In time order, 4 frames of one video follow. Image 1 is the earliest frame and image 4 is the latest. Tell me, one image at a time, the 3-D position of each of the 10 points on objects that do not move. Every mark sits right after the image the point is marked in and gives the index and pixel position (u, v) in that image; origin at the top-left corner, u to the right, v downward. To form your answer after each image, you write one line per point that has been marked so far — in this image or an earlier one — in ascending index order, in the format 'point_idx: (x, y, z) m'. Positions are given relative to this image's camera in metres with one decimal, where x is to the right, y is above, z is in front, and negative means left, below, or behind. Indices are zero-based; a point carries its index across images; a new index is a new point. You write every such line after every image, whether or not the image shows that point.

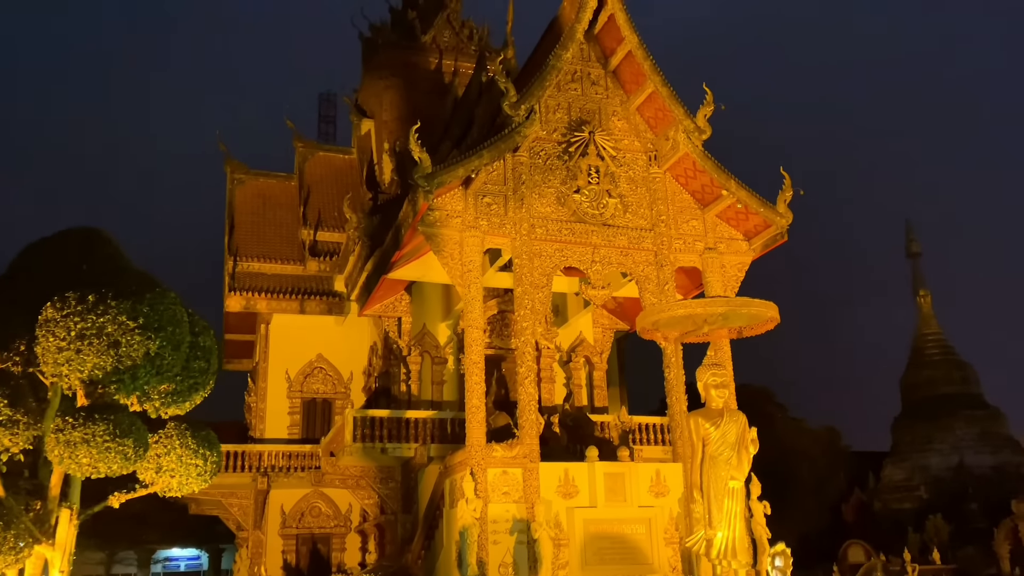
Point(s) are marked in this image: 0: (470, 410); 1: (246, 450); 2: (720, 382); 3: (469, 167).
0: (-0.4, -1.2, +8.2) m
1: (-3.7, -2.3, +12.2) m
2: (+1.6, -0.7, +6.6) m
3: (-0.4, +1.2, +8.4) m
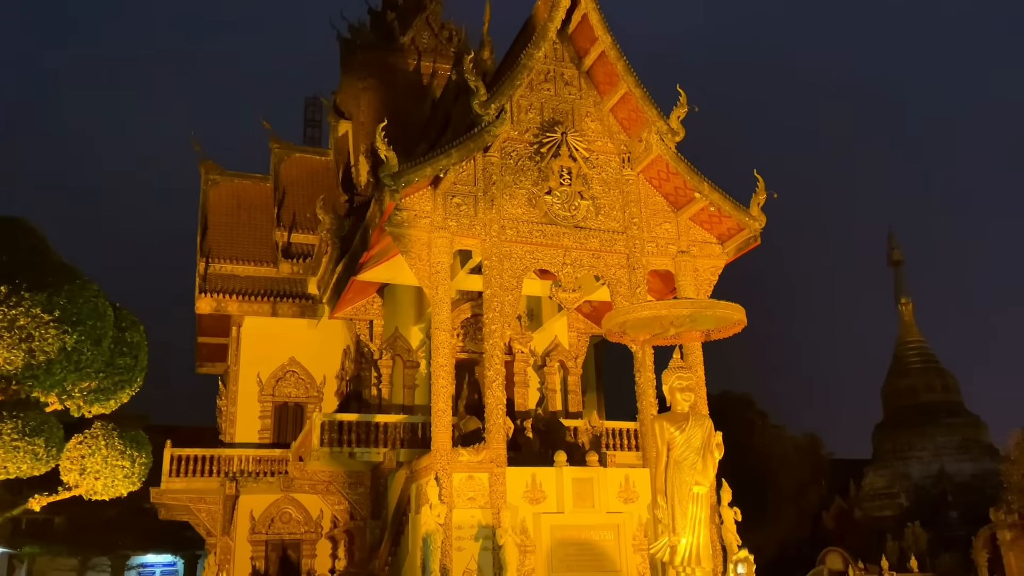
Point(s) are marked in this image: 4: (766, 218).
0: (-0.7, -1.2, +8.0) m
1: (-4.1, -2.3, +12.0) m
2: (+1.3, -0.7, +6.4) m
3: (-0.7, +1.2, +8.3) m
4: (+2.8, +0.8, +9.4) m
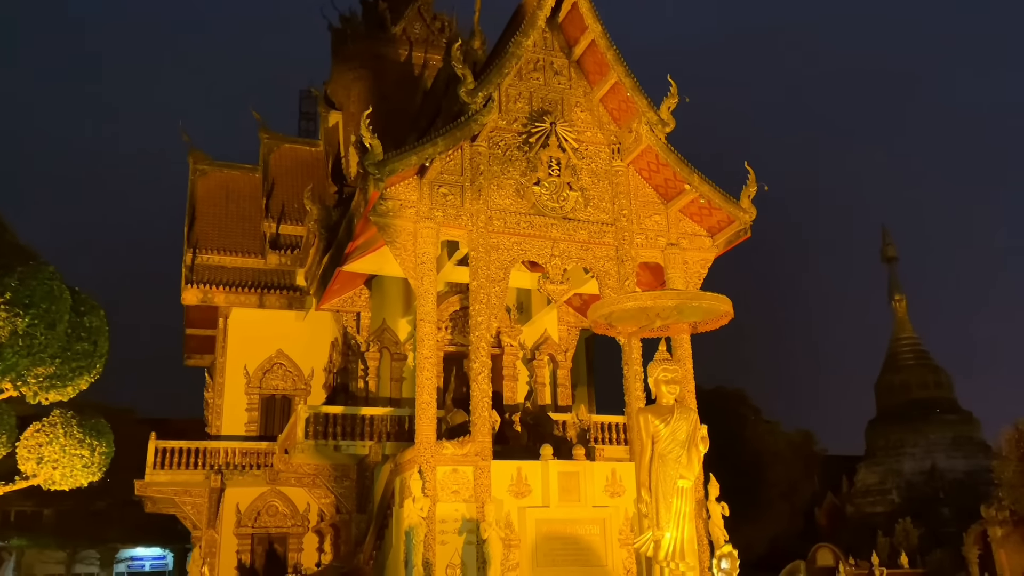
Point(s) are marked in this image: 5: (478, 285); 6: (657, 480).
0: (-0.9, -1.1, +7.9) m
1: (-4.2, -2.2, +11.8) m
2: (+1.2, -0.7, +6.3) m
3: (-0.9, +1.3, +8.2) m
4: (+2.6, +0.8, +9.3) m
5: (-0.3, 0.0, +8.5) m
6: (+1.0, -1.4, +6.2) m
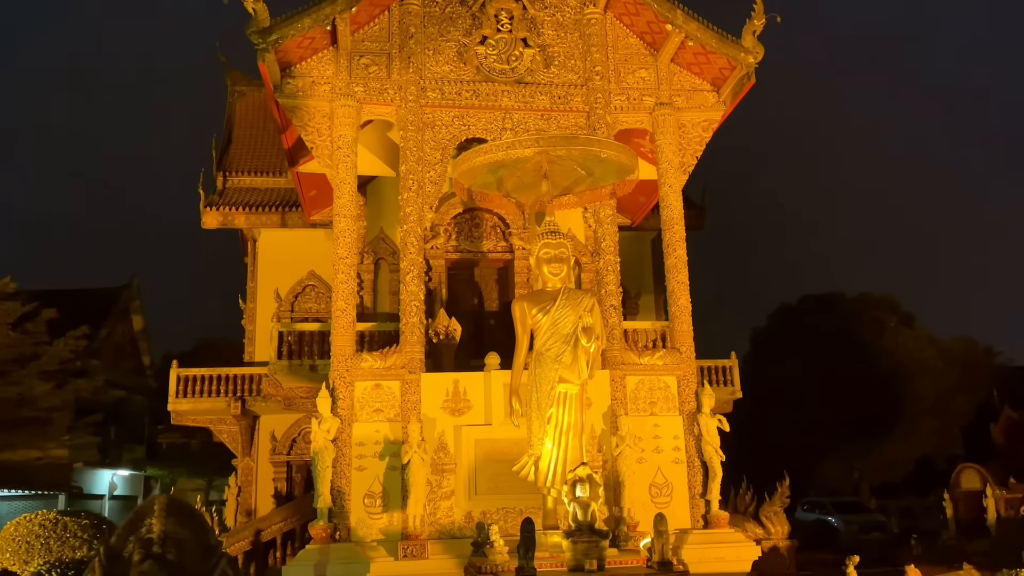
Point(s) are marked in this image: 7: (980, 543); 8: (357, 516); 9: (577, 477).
0: (-1.4, -0.2, +6.8) m
1: (-3.8, -1.1, +11.4) m
2: (+0.2, +0.2, +4.8) m
3: (-1.5, +2.2, +6.9) m
4: (+2.2, +2.0, +7.3) m
5: (-0.9, +1.0, +7.2) m
6: (+0.1, -0.5, +4.8) m
7: (+7.2, -3.9, +13.2) m
8: (-1.2, -1.7, +6.4) m
9: (+0.4, -0.9, +4.2) m
